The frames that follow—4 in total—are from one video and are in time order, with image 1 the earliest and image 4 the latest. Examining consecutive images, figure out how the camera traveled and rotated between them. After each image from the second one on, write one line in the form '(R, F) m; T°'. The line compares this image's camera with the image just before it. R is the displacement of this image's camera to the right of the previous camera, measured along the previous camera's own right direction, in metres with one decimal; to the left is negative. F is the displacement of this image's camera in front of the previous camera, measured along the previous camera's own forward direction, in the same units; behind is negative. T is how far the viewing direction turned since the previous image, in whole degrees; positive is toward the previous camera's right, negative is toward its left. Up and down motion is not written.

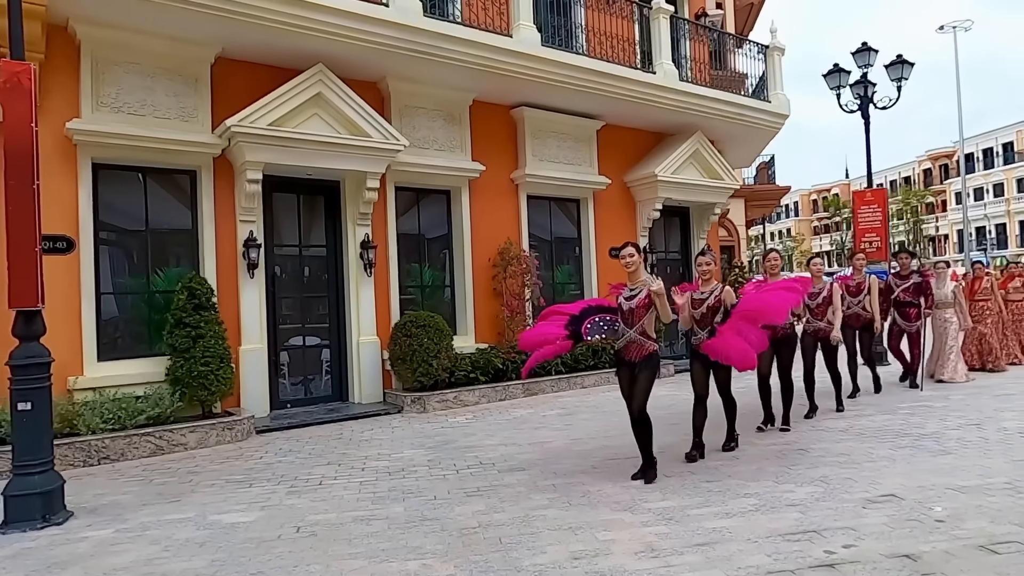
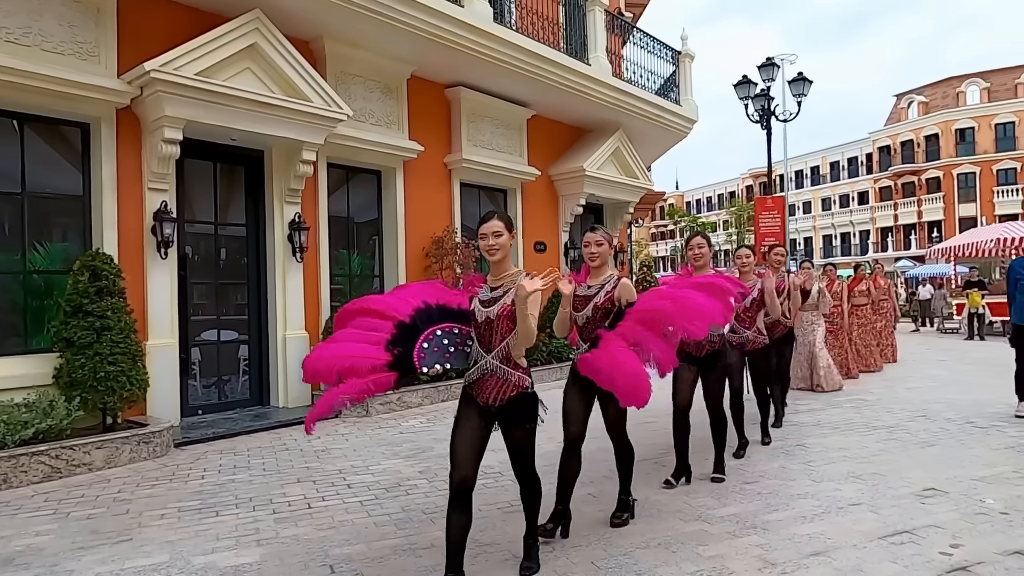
(-1.3, +0.7) m; +14°
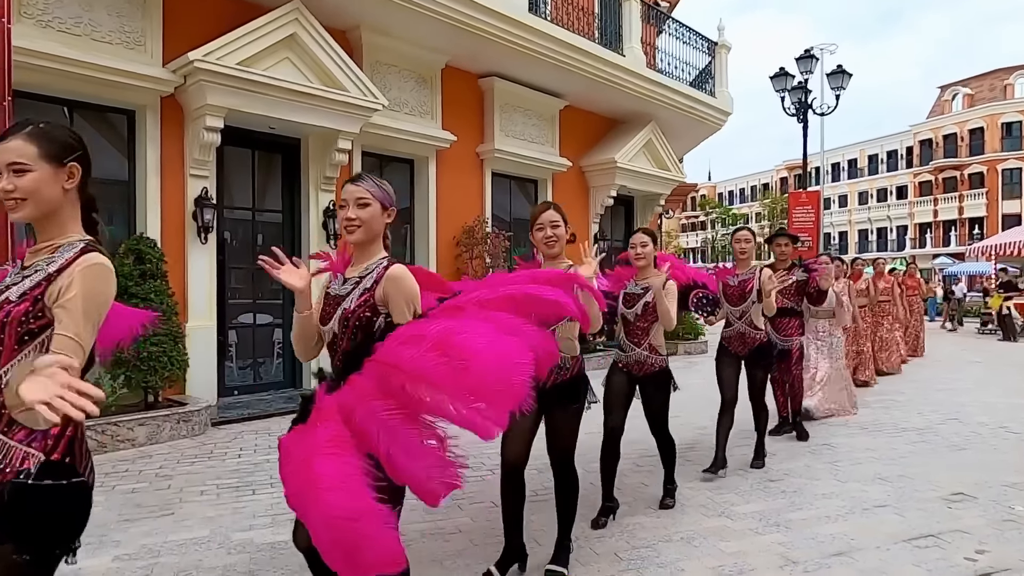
(0.0, -0.1) m; -2°
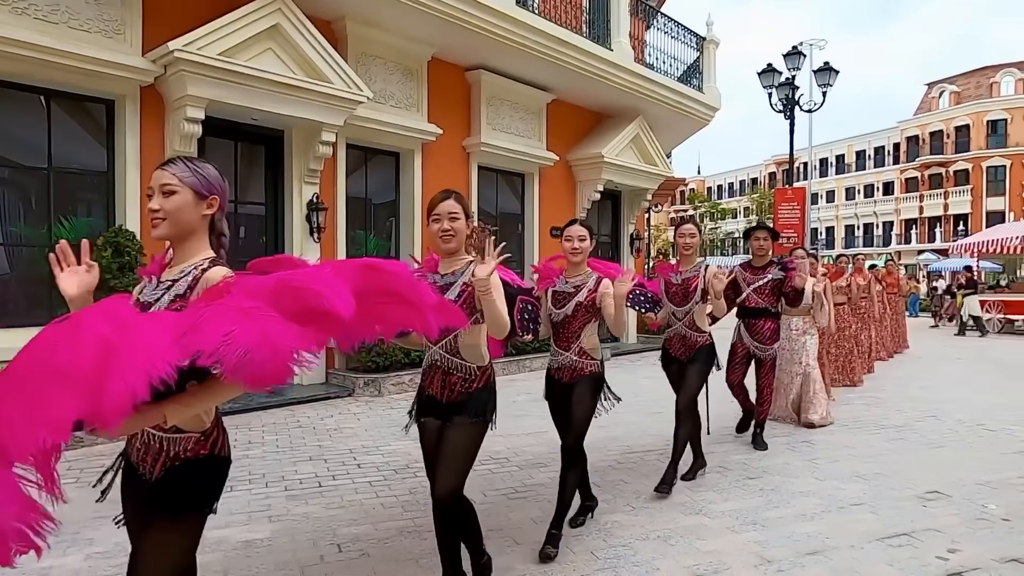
(+0.1, 0.0) m; +1°
